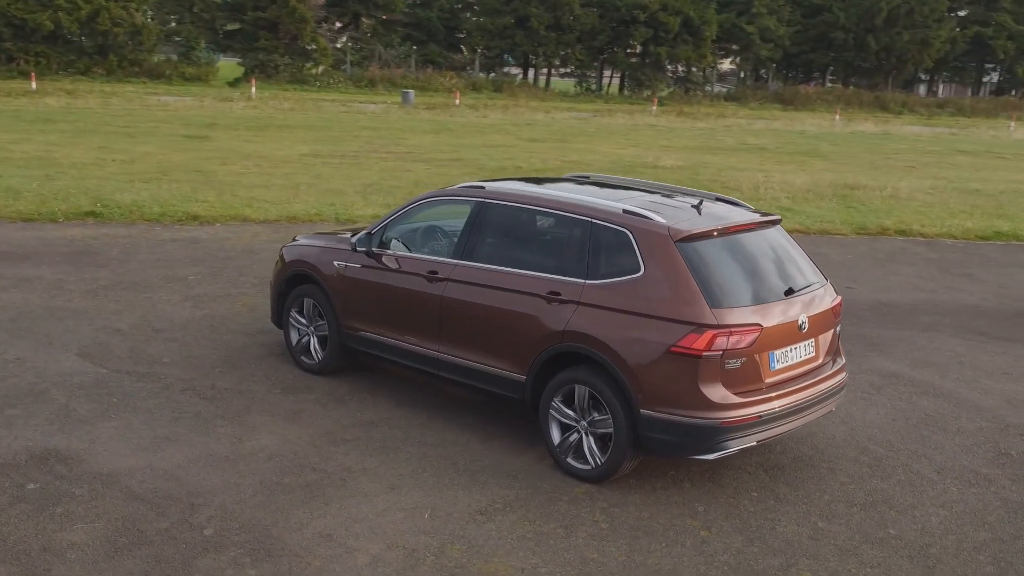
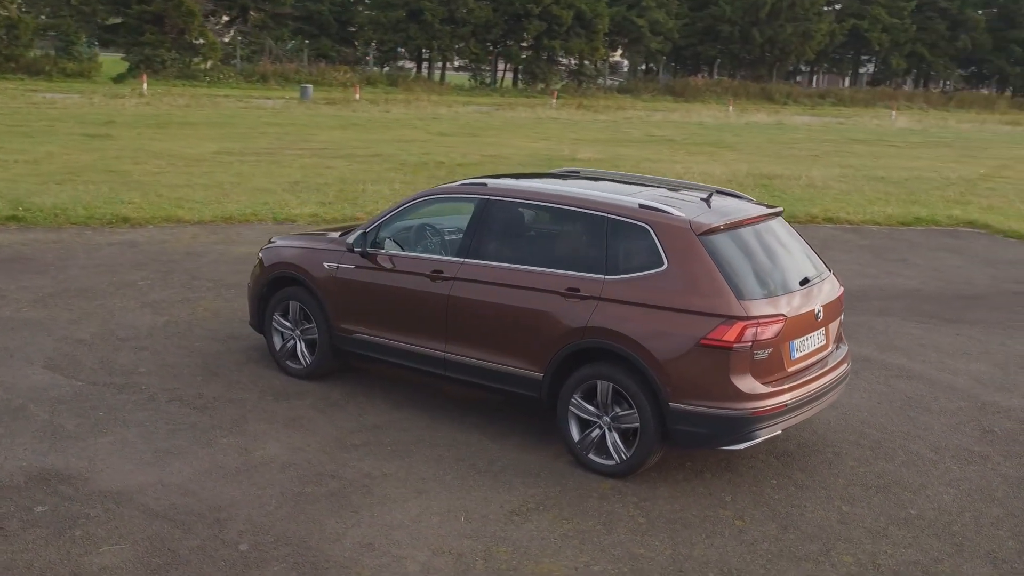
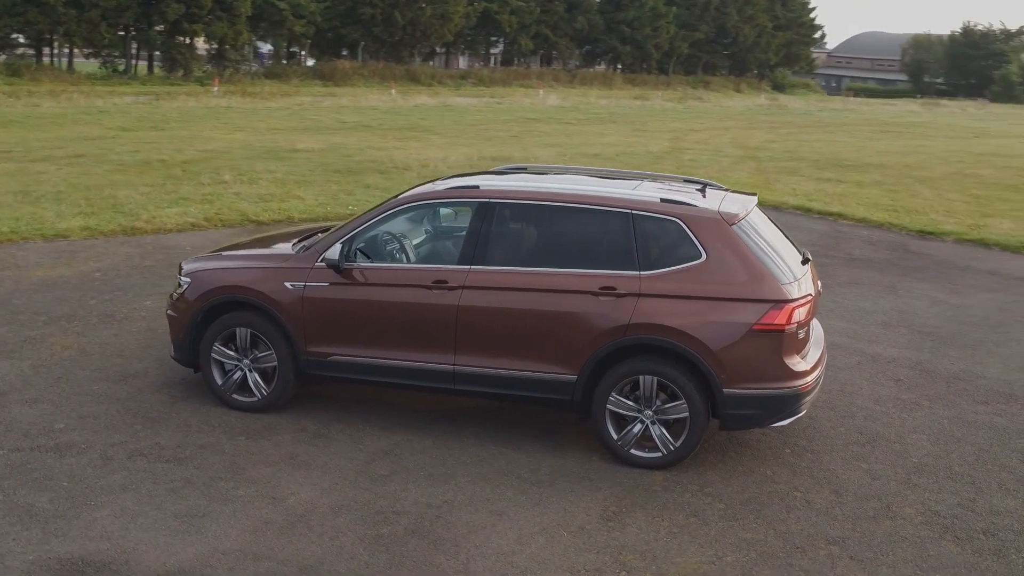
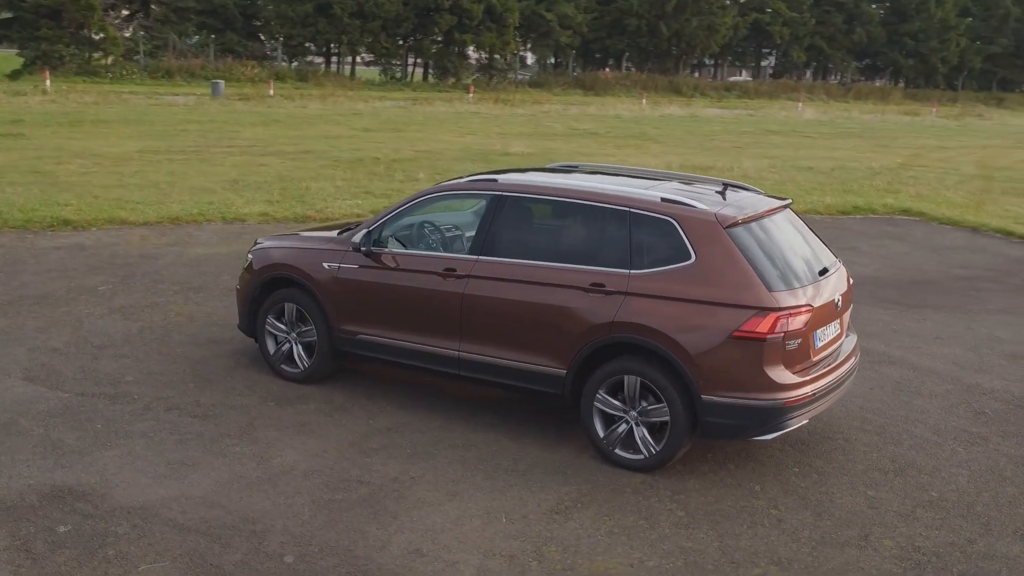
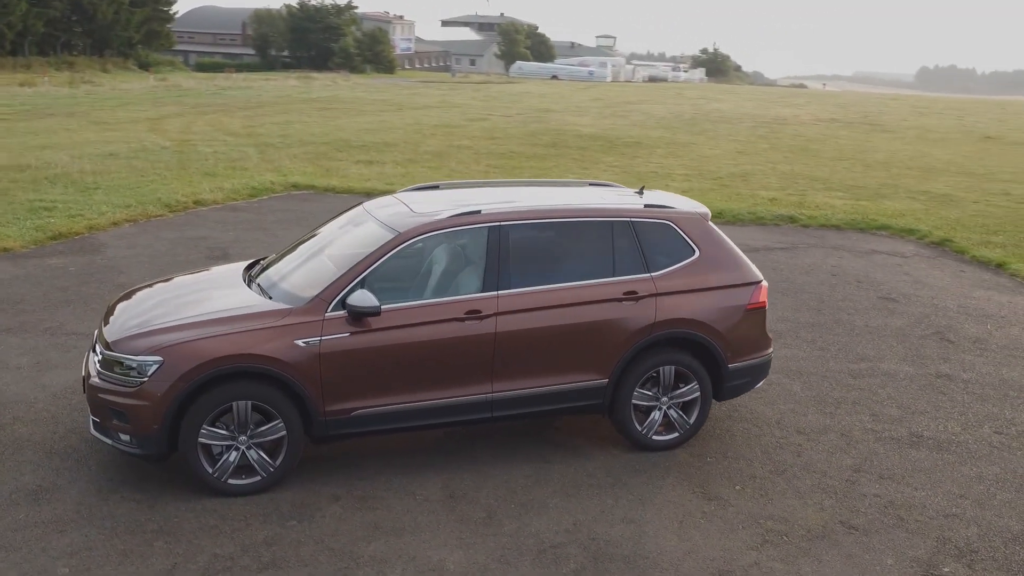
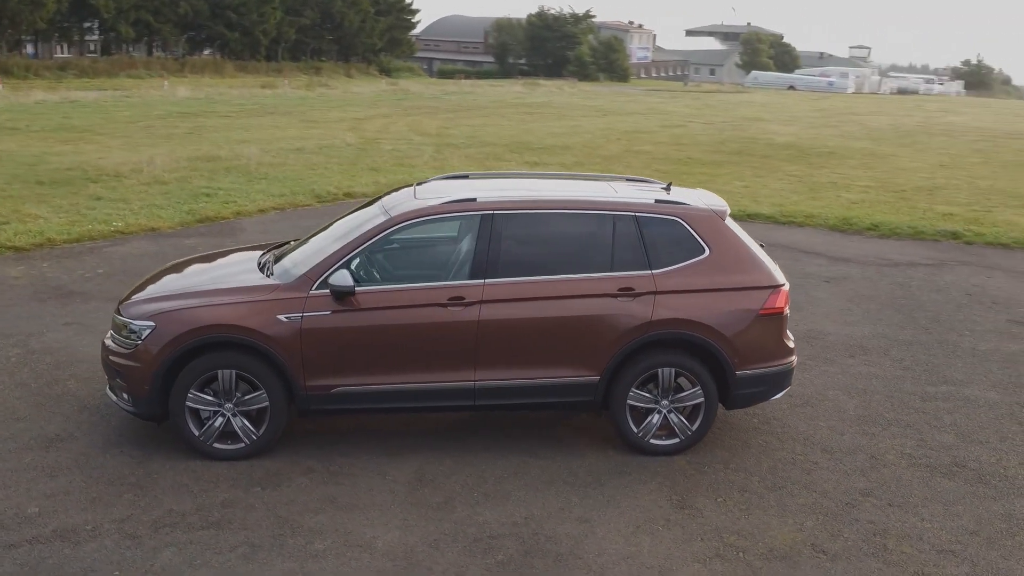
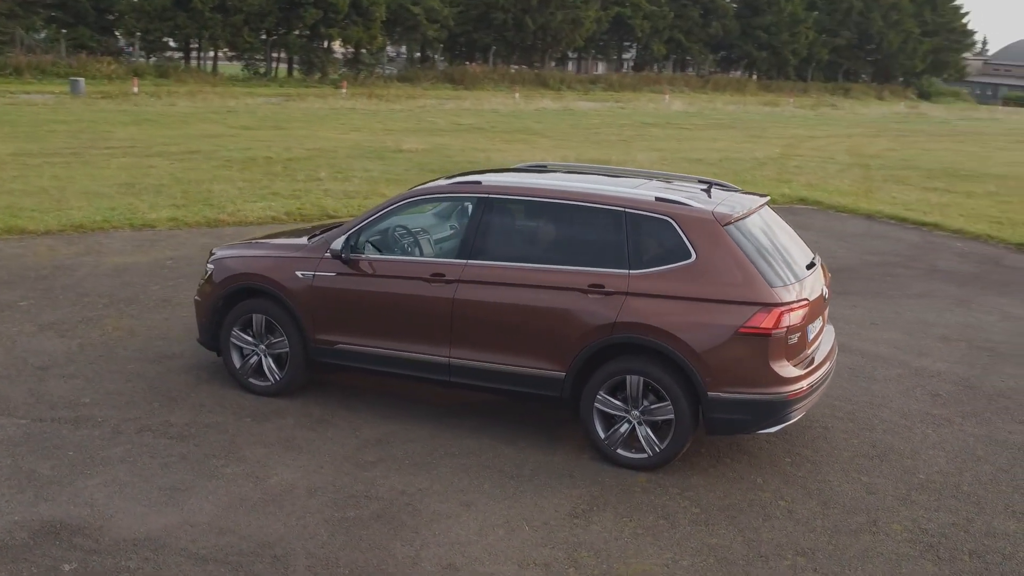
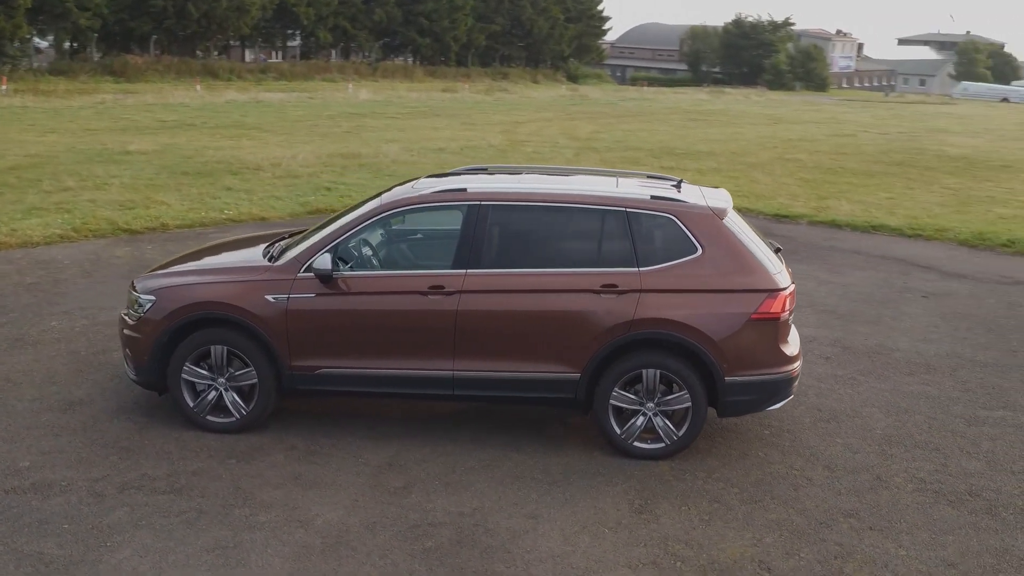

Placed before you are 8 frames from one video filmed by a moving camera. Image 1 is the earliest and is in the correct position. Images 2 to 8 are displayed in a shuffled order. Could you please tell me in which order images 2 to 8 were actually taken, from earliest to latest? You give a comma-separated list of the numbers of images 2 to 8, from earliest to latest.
2, 4, 7, 3, 8, 6, 5
